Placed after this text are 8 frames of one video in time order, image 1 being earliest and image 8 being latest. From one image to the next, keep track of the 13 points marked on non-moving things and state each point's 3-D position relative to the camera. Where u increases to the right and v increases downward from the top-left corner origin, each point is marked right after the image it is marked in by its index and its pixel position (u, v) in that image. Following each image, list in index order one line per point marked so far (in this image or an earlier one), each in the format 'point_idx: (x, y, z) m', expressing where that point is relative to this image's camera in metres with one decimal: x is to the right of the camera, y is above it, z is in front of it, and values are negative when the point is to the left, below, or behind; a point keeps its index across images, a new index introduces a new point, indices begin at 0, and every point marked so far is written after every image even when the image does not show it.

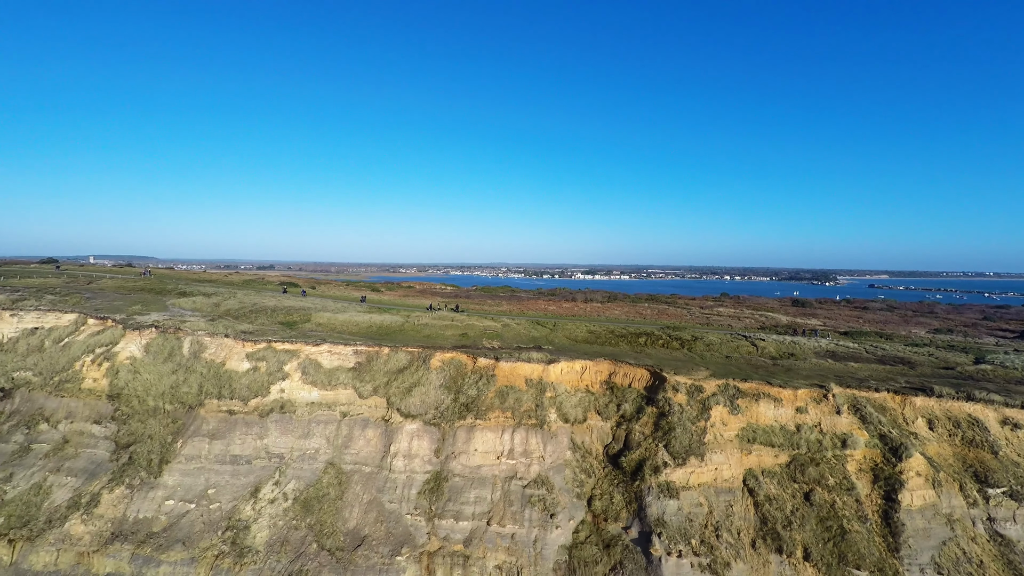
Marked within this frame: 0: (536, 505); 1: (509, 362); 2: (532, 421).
0: (+0.8, -6.8, +15.2) m
1: (-0.1, -2.8, +18.0) m
2: (+0.8, -4.6, +16.8) m
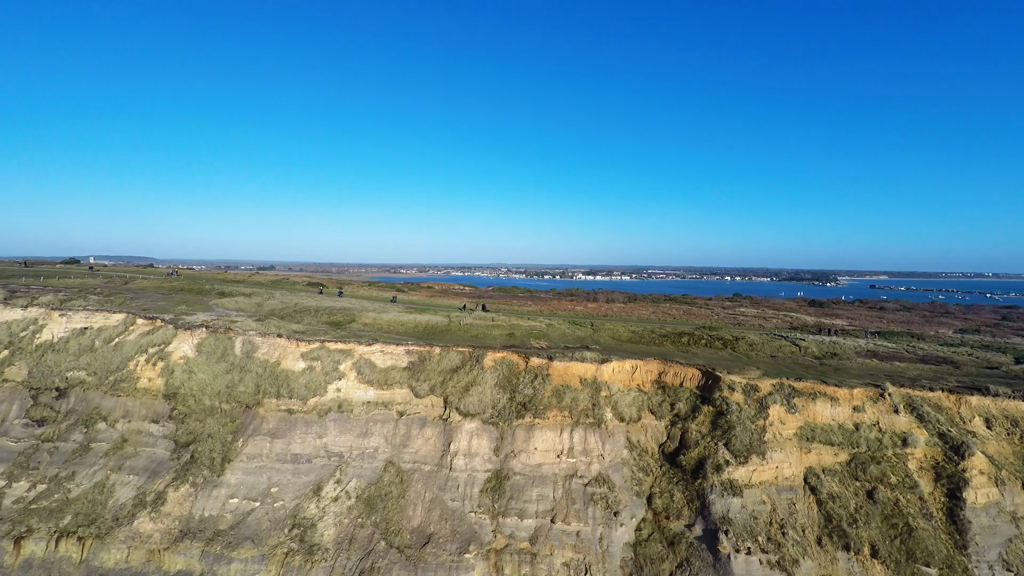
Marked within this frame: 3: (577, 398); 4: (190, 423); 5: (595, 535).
0: (+2.8, -6.8, +15.3) m
1: (+1.9, -2.8, +18.2) m
2: (+2.8, -4.6, +17.0) m
3: (+2.4, -3.9, +17.4) m
4: (-11.6, -4.9, +17.4) m
5: (+2.6, -7.5, +14.7) m
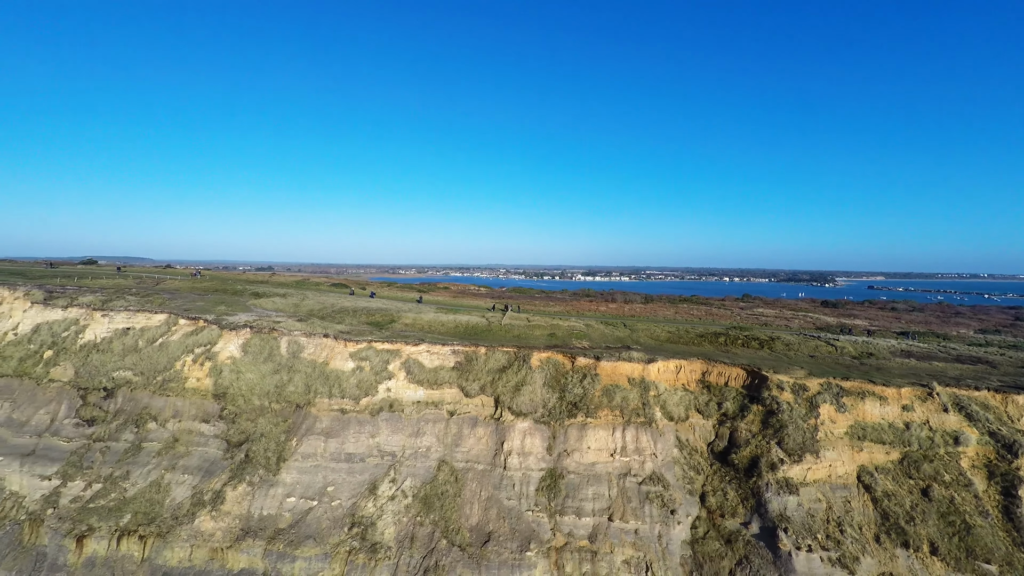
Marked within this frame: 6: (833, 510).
0: (+4.6, -6.8, +15.5) m
1: (+3.7, -2.8, +18.3) m
2: (+4.6, -4.6, +17.1) m
3: (+4.2, -3.9, +17.5) m
4: (-9.8, -4.9, +17.5) m
5: (+4.4, -7.5, +14.9) m
6: (+9.8, -6.8, +14.8) m
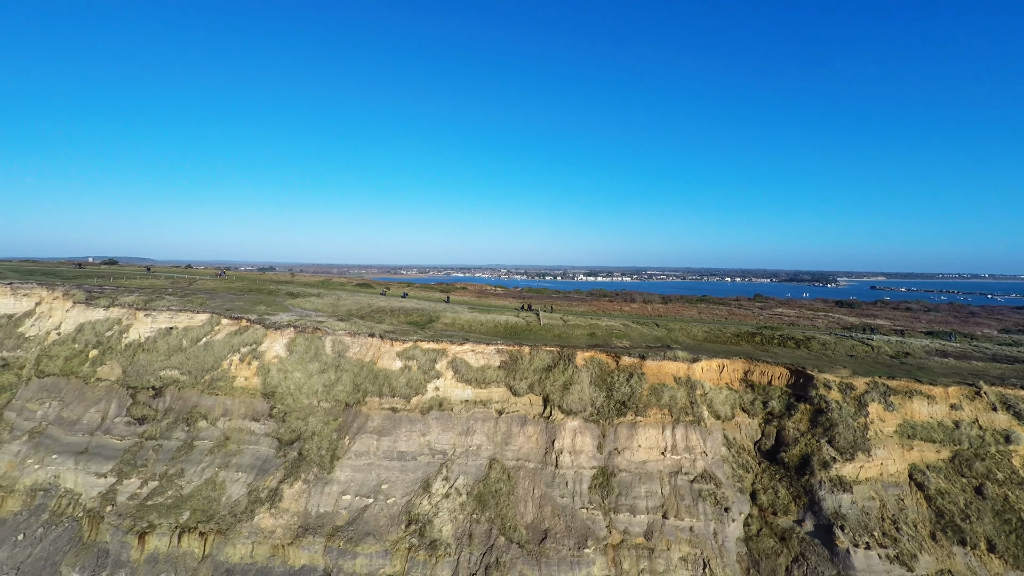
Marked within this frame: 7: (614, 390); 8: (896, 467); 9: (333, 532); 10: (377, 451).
0: (+6.3, -6.8, +15.6) m
1: (+5.5, -2.8, +18.5) m
2: (+6.3, -4.6, +17.2) m
3: (+6.0, -3.9, +17.7) m
4: (-8.0, -4.9, +17.7) m
5: (+6.1, -7.5, +15.0) m
6: (+11.6, -6.8, +14.9) m
7: (+3.8, -3.8, +18.0) m
8: (+12.4, -5.8, +15.7) m
9: (-5.5, -7.6, +15.0) m
10: (-4.6, -5.6, +16.7) m
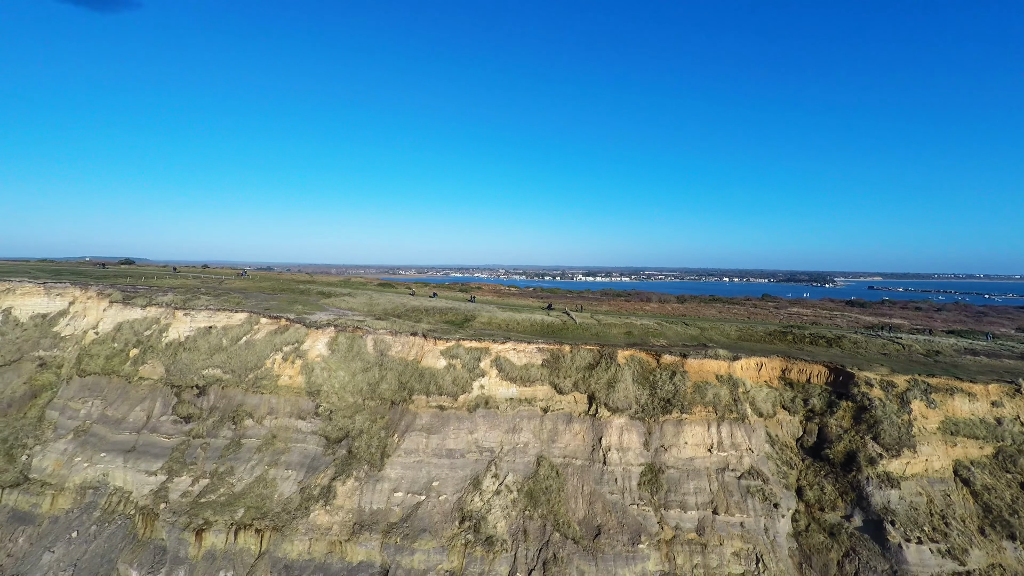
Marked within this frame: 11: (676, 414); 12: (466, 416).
0: (+8.0, -6.8, +15.8) m
1: (+7.1, -2.7, +18.7) m
2: (+8.0, -4.6, +17.4) m
3: (+7.6, -3.9, +17.9) m
4: (-6.4, -4.8, +17.8) m
5: (+7.8, -7.5, +15.2) m
6: (+13.2, -6.7, +15.1) m
7: (+5.5, -3.7, +18.2) m
8: (+14.1, -5.8, +15.9) m
9: (-3.9, -7.5, +15.1) m
10: (-3.0, -5.6, +16.8) m
11: (+5.9, -4.5, +17.3) m
12: (-1.7, -4.6, +17.5) m
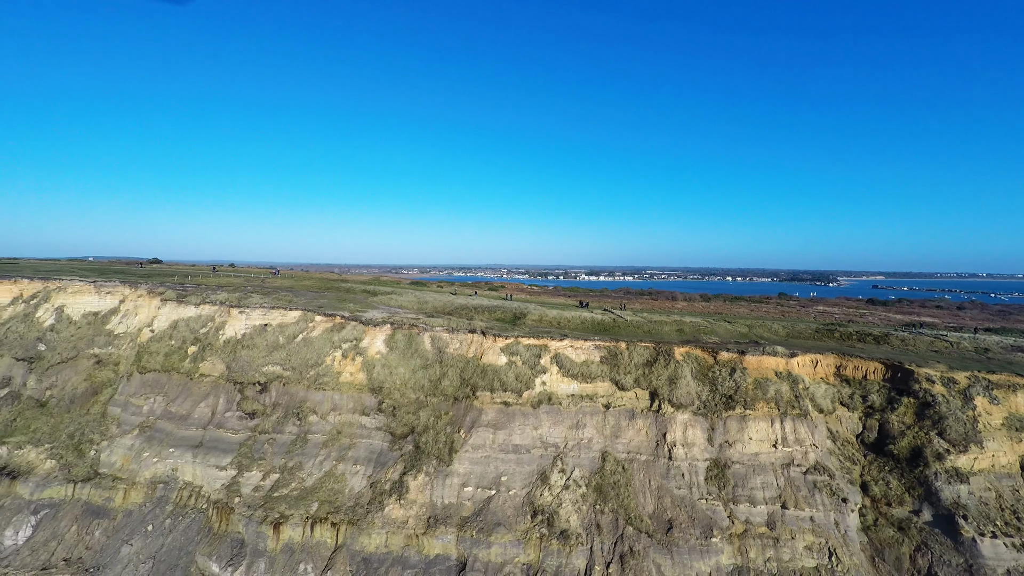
0: (+10.3, -6.7, +16.0) m
1: (+9.4, -2.6, +18.8) m
2: (+10.3, -4.5, +17.6) m
3: (+9.9, -3.8, +18.0) m
4: (-4.1, -4.7, +18.1) m
5: (+10.1, -7.4, +15.4) m
6: (+15.5, -6.6, +15.3) m
7: (+7.8, -3.6, +18.3) m
8: (+16.4, -5.7, +16.0) m
9: (-1.6, -7.4, +15.3) m
10: (-0.7, -5.5, +17.0) m
11: (+8.2, -4.4, +17.4) m
12: (+0.6, -4.5, +17.7) m
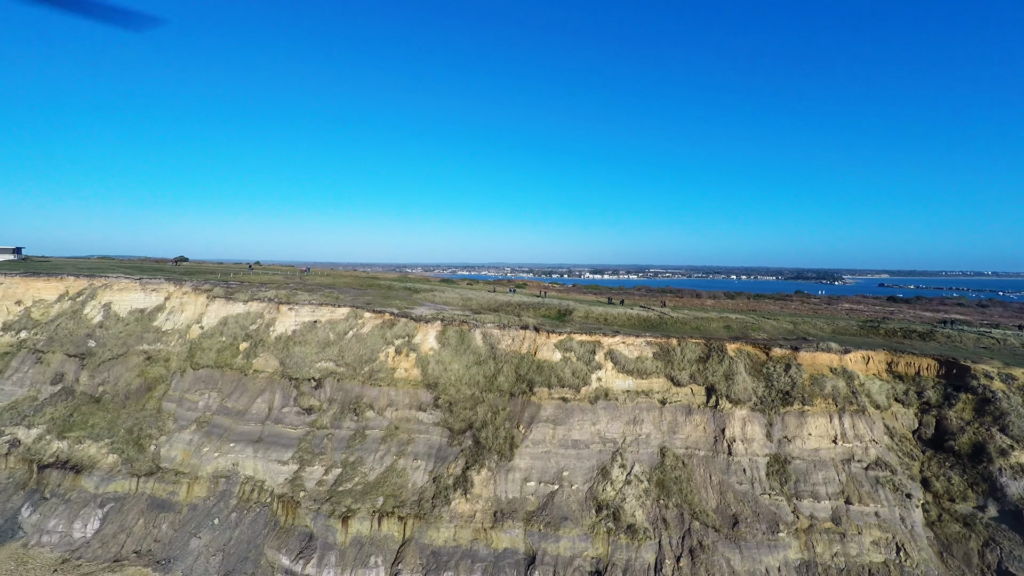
0: (+12.4, -6.6, +16.0) m
1: (+11.6, -2.5, +18.8) m
2: (+12.4, -4.3, +17.6) m
3: (+12.0, -3.6, +18.0) m
4: (-2.0, -4.6, +18.2) m
5: (+12.2, -7.3, +15.4) m
6: (+17.6, -6.5, +15.3) m
7: (+9.9, -3.5, +18.4) m
8: (+18.5, -5.5, +16.0) m
9: (+0.5, -7.3, +15.5) m
10: (+1.4, -5.4, +17.2) m
11: (+10.3, -4.3, +17.5) m
12: (+2.7, -4.4, +17.8) m
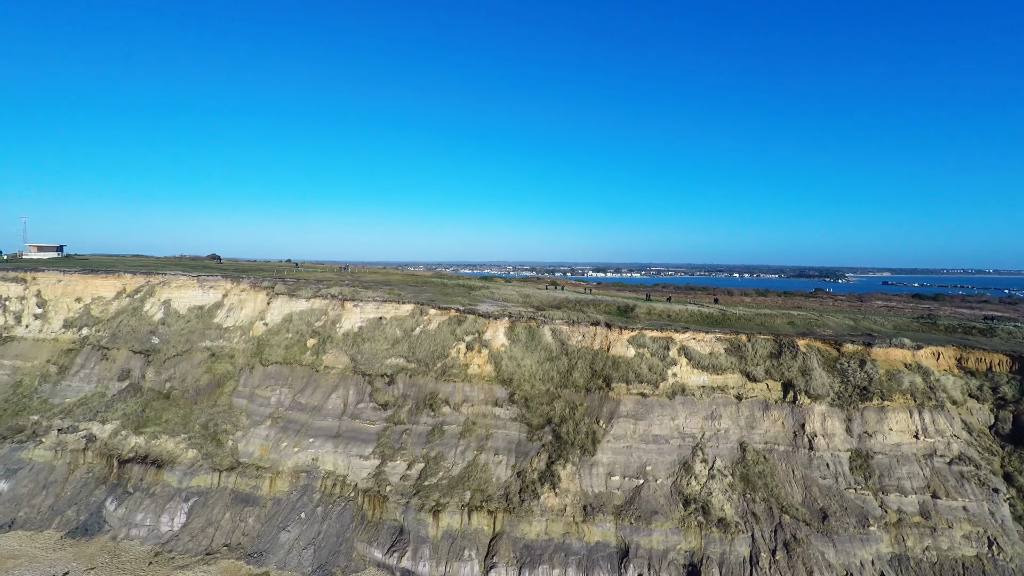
0: (+15.3, -6.4, +16.1) m
1: (+14.5, -2.3, +18.9) m
2: (+15.3, -4.2, +17.7) m
3: (+14.9, -3.5, +18.1) m
4: (+0.9, -4.5, +18.3) m
5: (+15.1, -7.1, +15.5) m
6: (+20.5, -6.3, +15.3) m
7: (+12.8, -3.3, +18.4) m
8: (+21.4, -5.4, +16.1) m
9: (+3.4, -7.2, +15.6) m
10: (+4.3, -5.2, +17.3) m
11: (+13.2, -4.1, +17.6) m
12: (+5.6, -4.3, +17.9) m
